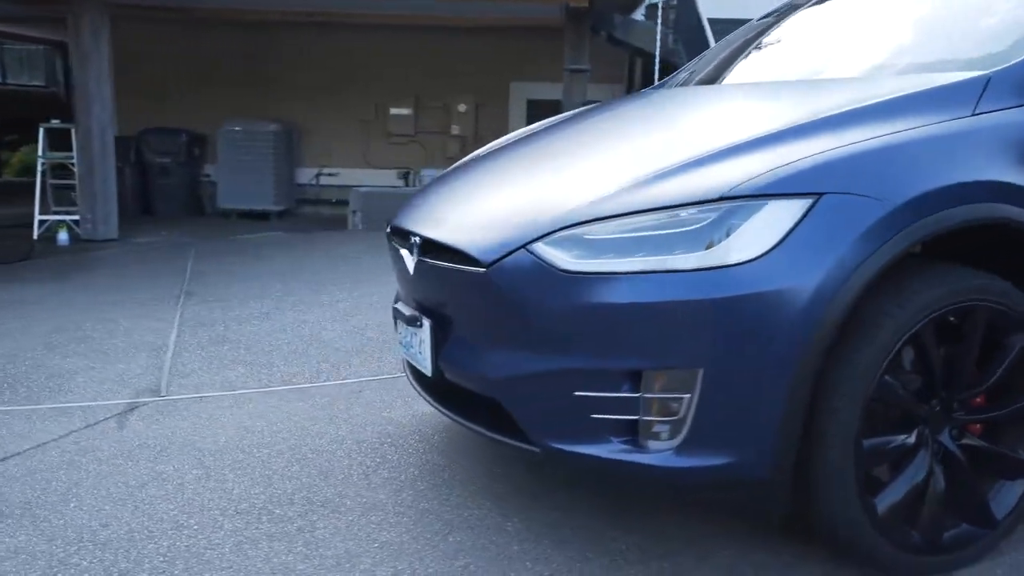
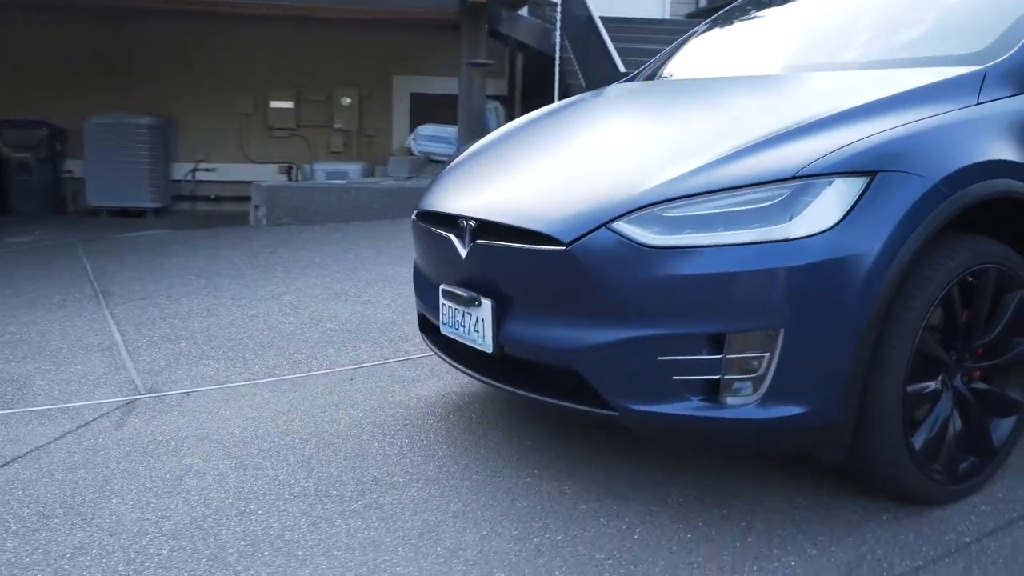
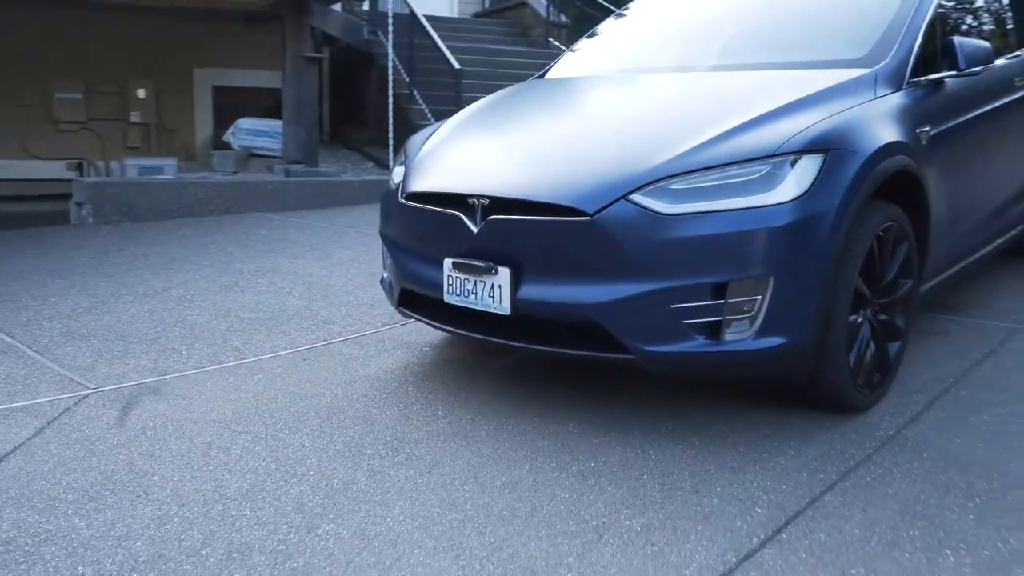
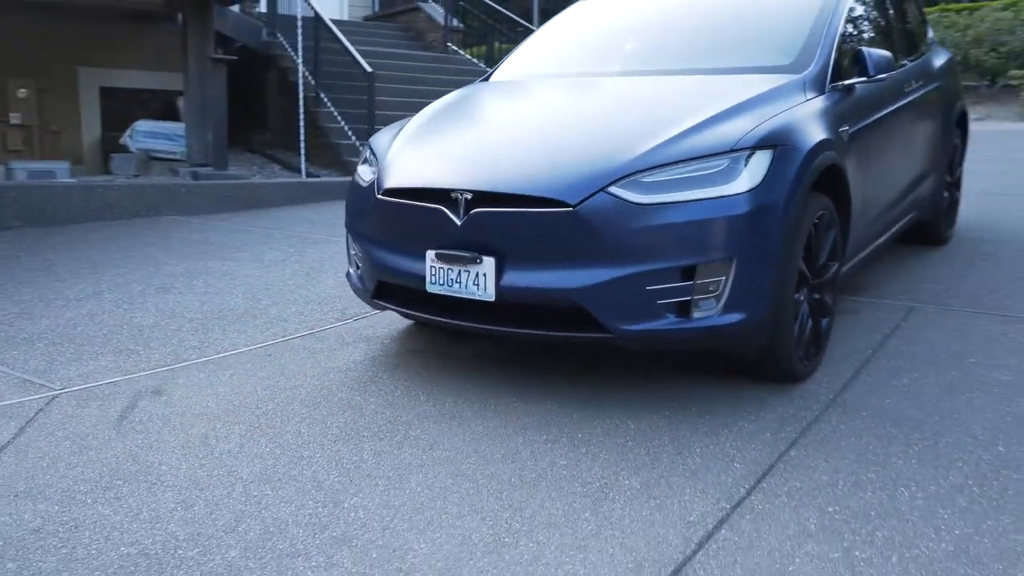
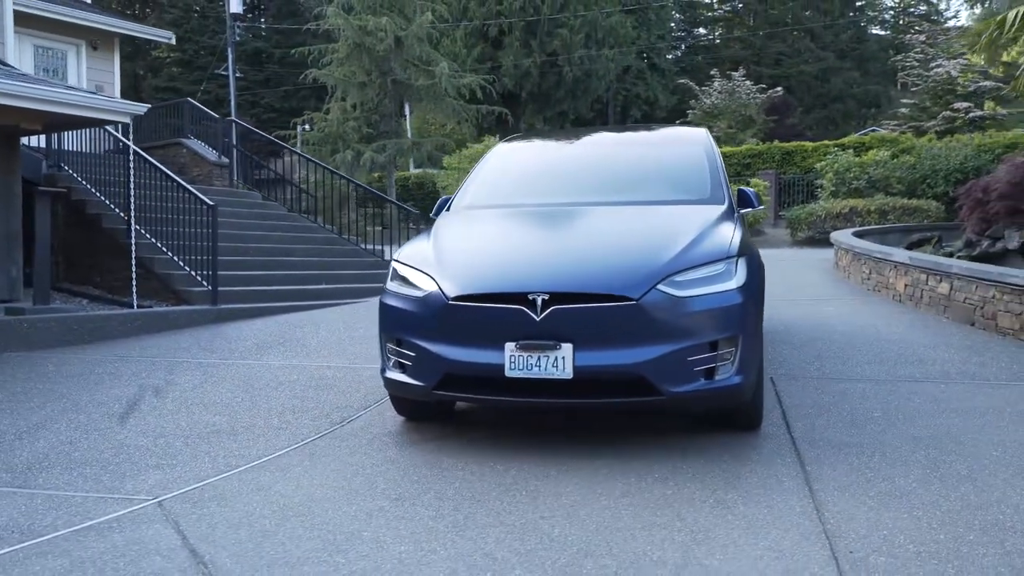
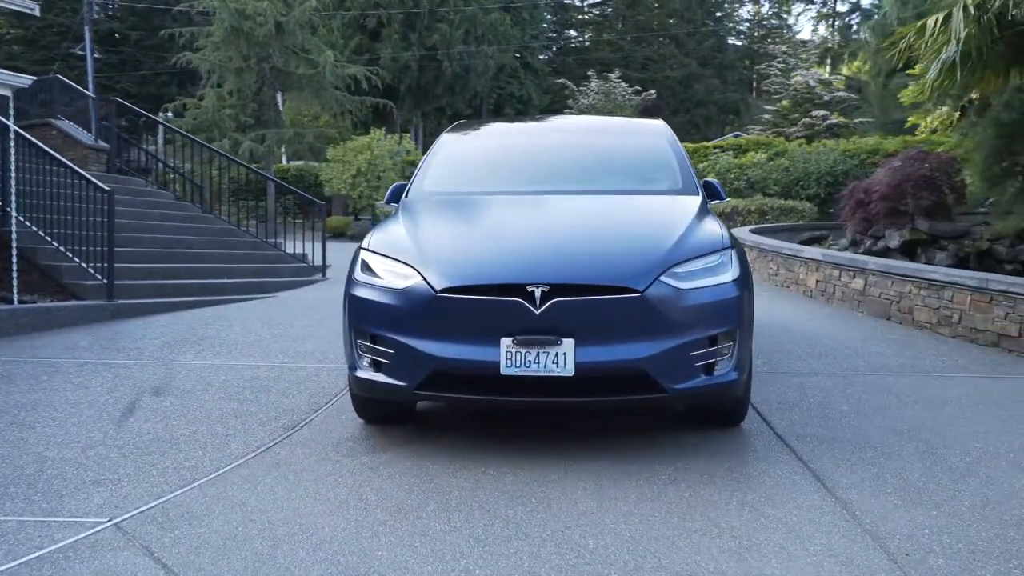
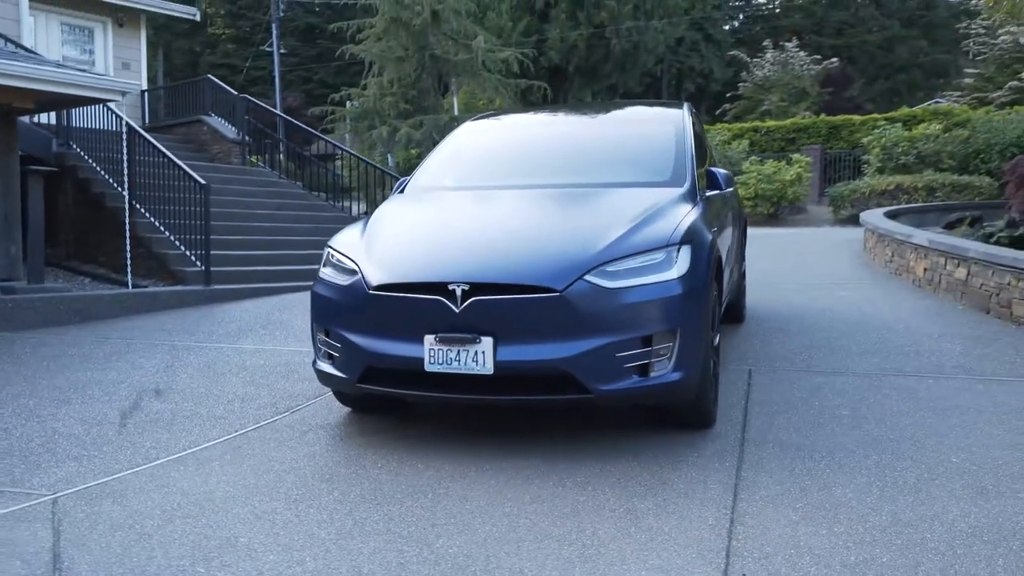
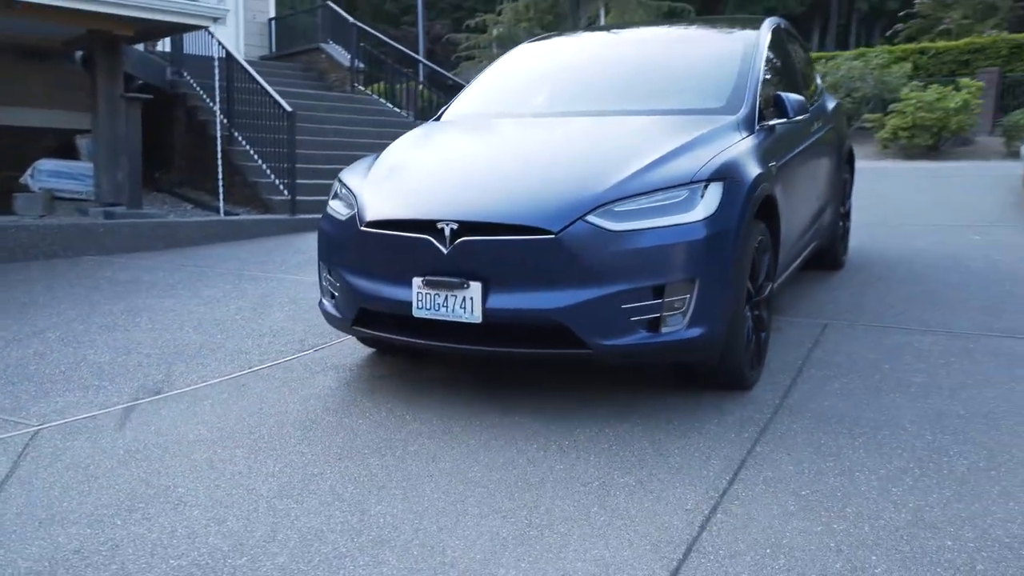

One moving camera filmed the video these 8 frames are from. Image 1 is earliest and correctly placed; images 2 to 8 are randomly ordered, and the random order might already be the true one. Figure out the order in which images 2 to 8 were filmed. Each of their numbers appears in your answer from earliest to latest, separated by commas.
2, 3, 4, 8, 7, 5, 6
